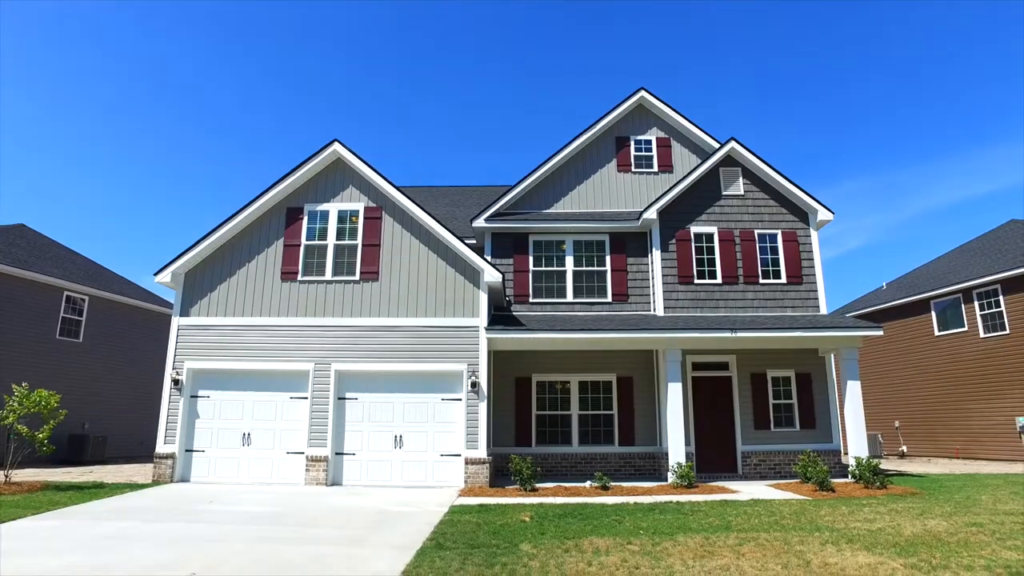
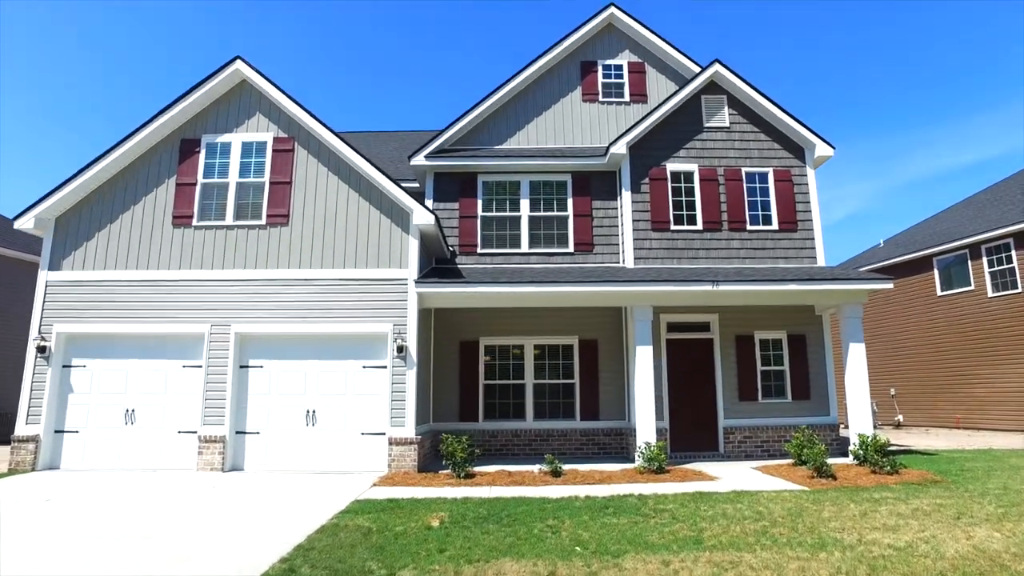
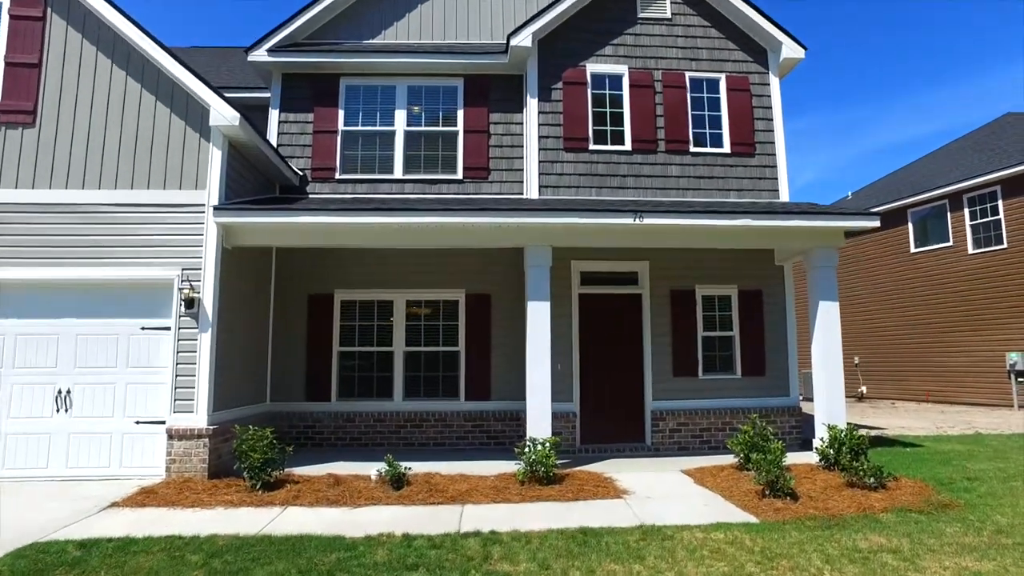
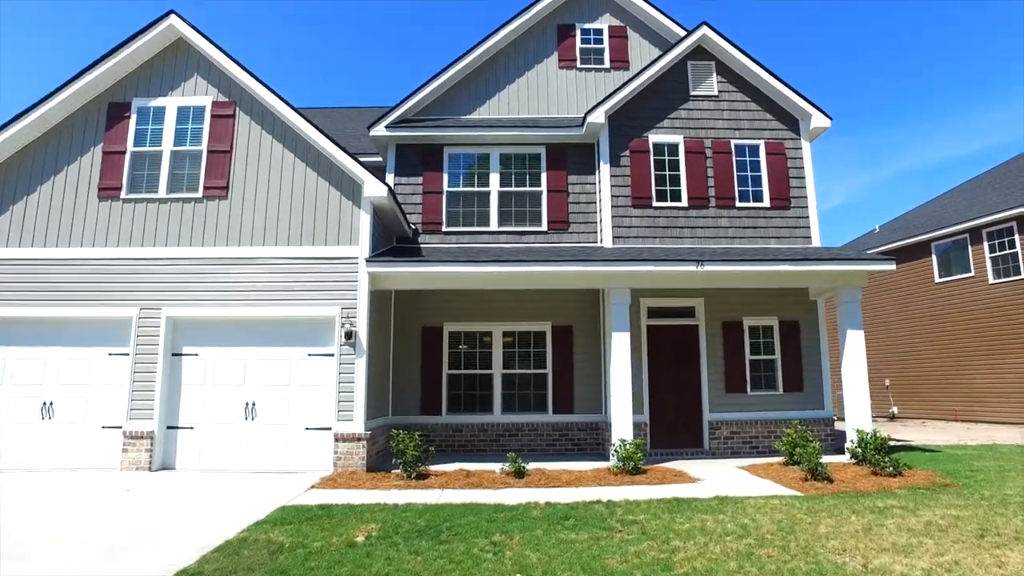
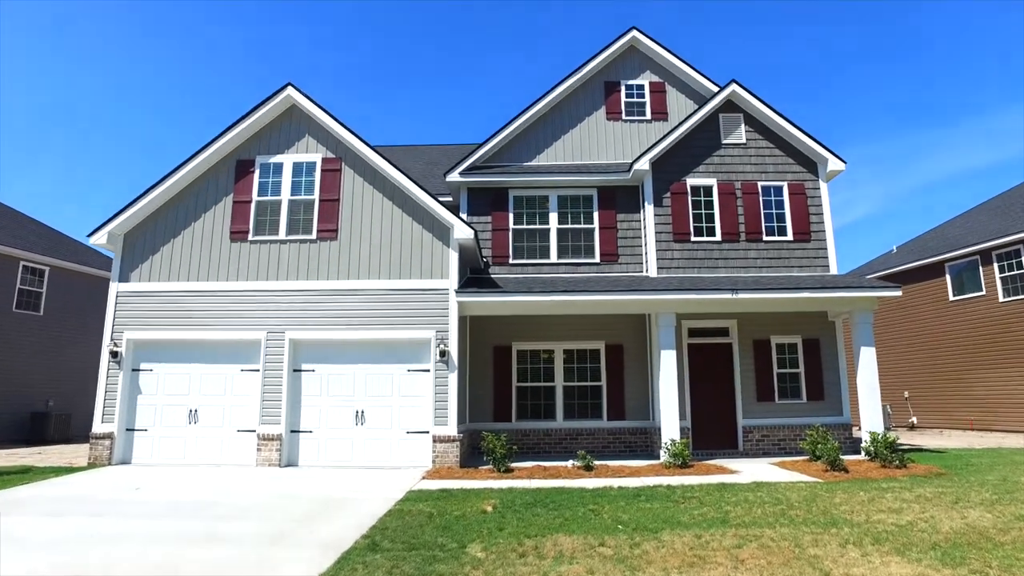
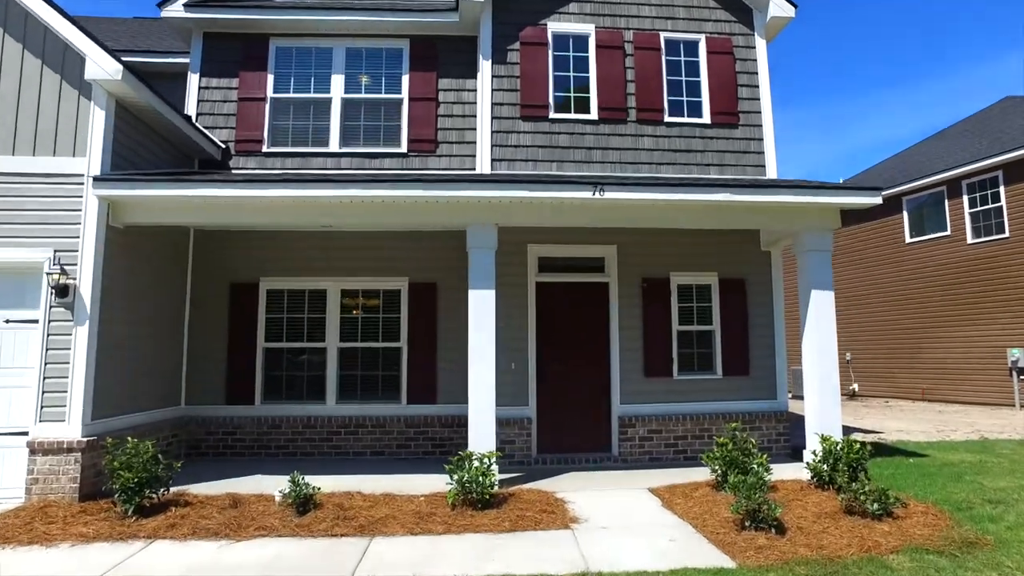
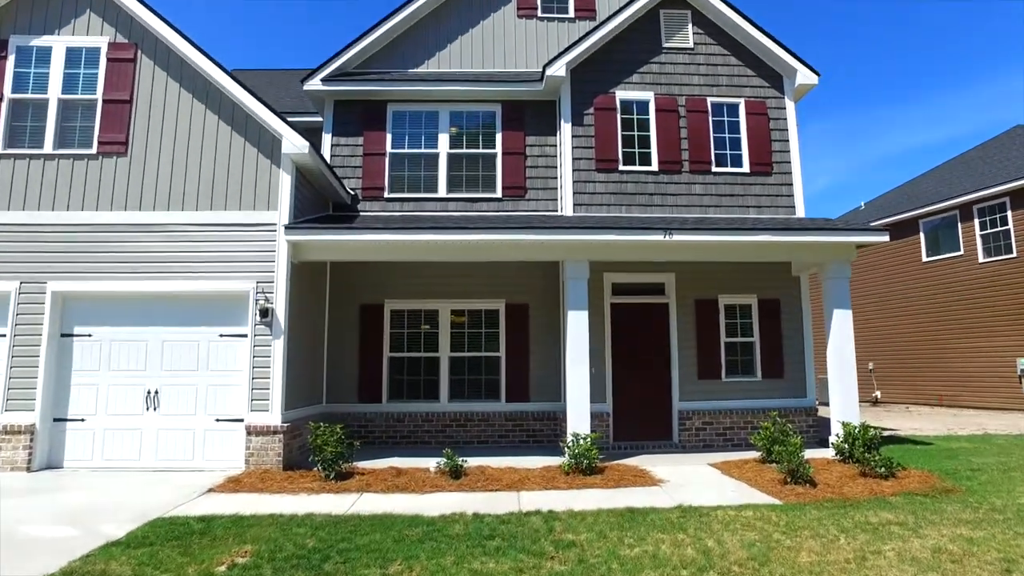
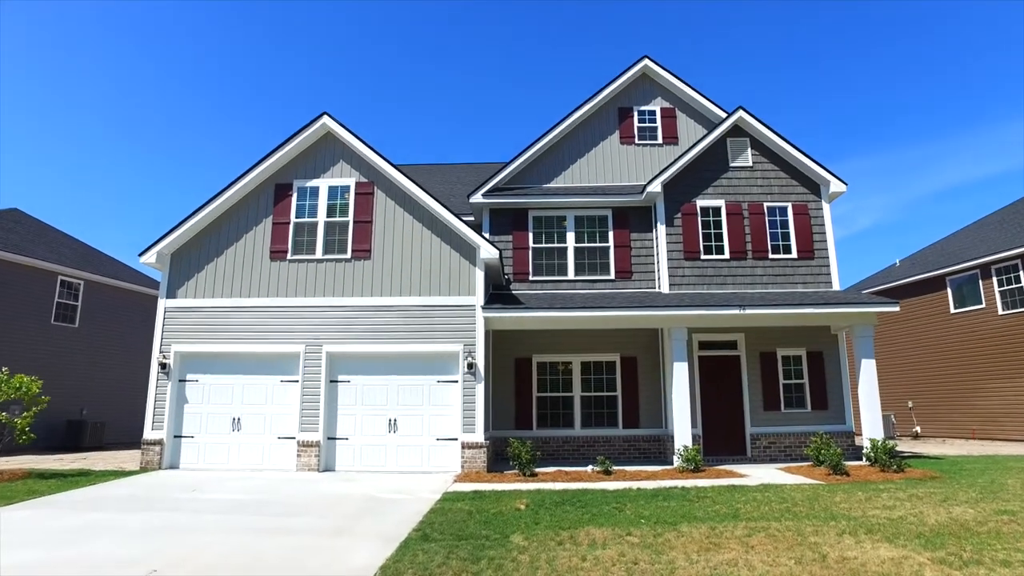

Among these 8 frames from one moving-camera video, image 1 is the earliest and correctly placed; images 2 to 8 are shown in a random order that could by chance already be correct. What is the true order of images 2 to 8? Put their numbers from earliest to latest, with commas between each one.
8, 5, 2, 4, 7, 3, 6
